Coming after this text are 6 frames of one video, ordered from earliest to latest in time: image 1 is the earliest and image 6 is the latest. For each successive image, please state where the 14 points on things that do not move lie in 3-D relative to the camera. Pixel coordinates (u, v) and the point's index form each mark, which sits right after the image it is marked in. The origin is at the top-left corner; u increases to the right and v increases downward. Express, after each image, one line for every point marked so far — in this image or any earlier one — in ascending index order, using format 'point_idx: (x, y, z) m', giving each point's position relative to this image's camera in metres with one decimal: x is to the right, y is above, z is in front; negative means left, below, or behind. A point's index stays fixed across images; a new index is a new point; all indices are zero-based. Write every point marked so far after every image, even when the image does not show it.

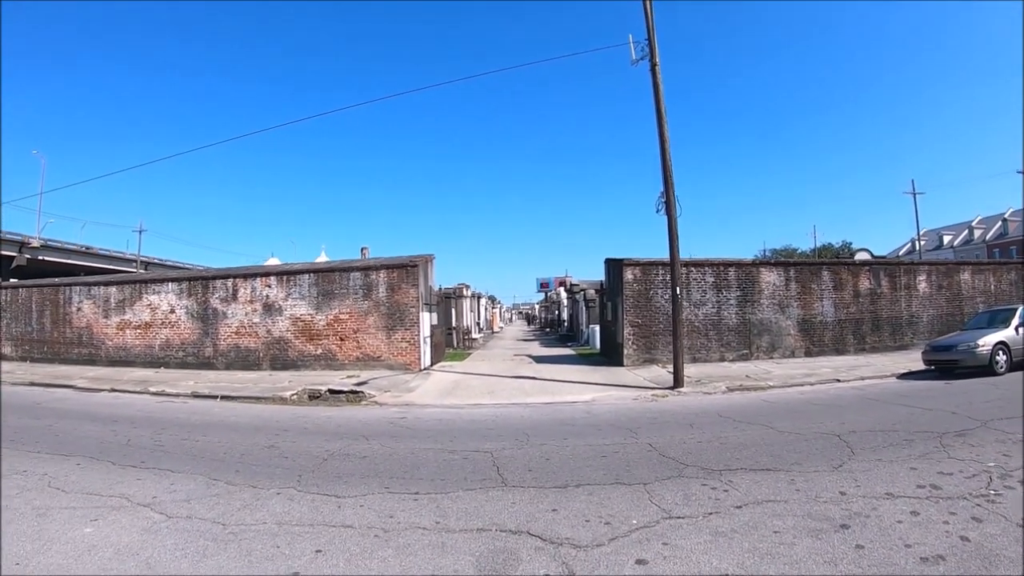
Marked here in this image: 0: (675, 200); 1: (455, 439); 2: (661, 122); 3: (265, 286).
0: (+3.9, +2.1, +13.7) m
1: (-0.8, -2.1, +7.9) m
2: (+3.8, +4.2, +14.5) m
3: (-8.3, 0.0, +19.3) m
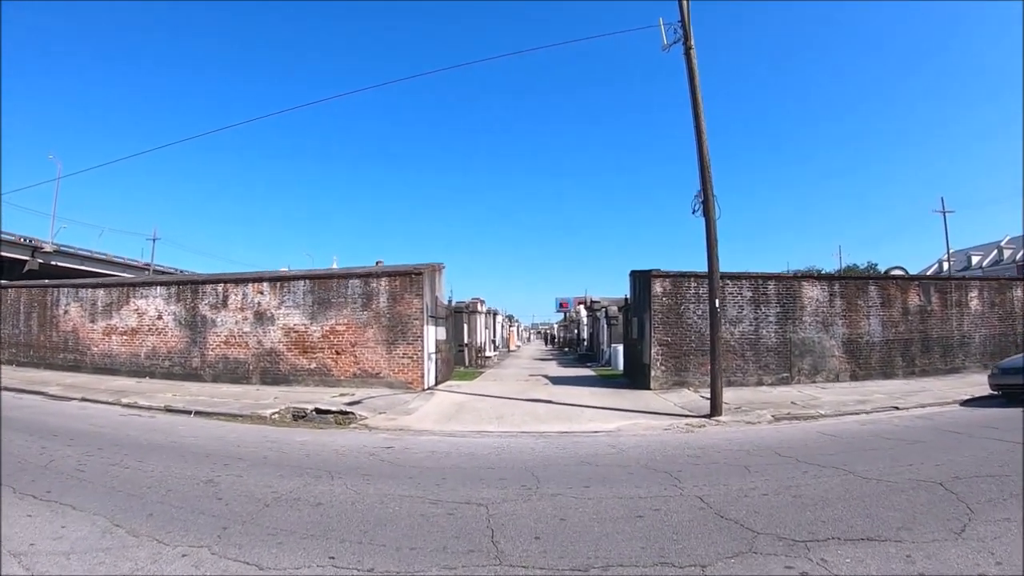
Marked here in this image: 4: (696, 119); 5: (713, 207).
0: (+4.2, +1.9, +11.9) m
1: (-0.8, -2.1, +6.1) m
2: (+4.1, +3.9, +12.8) m
3: (-7.9, -0.1, +17.8) m
4: (+4.1, +3.8, +12.8) m
5: (+4.2, +1.7, +11.9) m
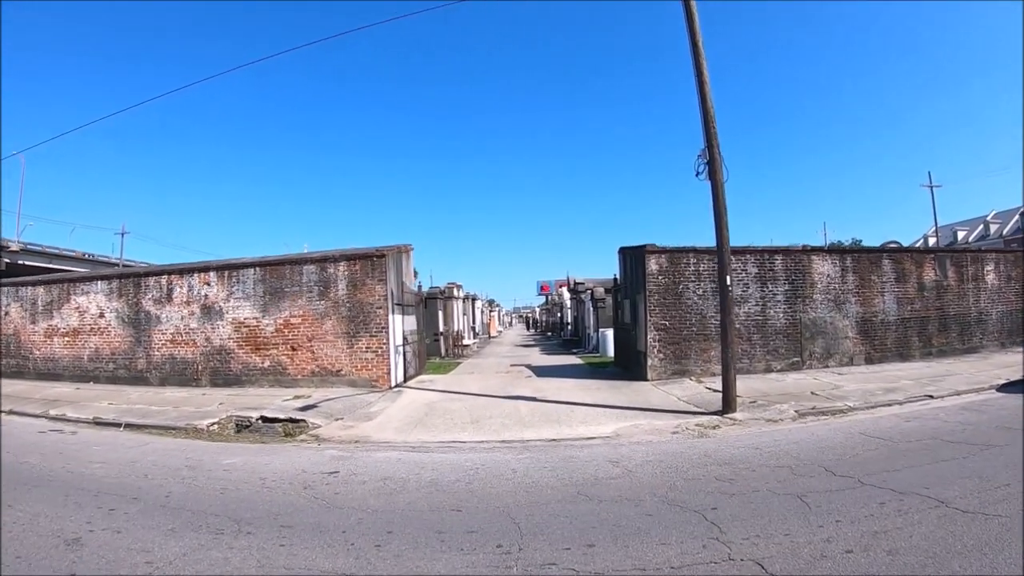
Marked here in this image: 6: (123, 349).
0: (+3.7, +2.3, +10.2) m
1: (-1.0, -1.9, +4.4) m
2: (+3.6, +4.4, +11.1) m
3: (-8.5, +0.1, +15.8) m
4: (+3.5, +4.3, +11.0) m
5: (+3.7, +2.2, +10.1) m
6: (-12.2, -1.9, +18.1) m
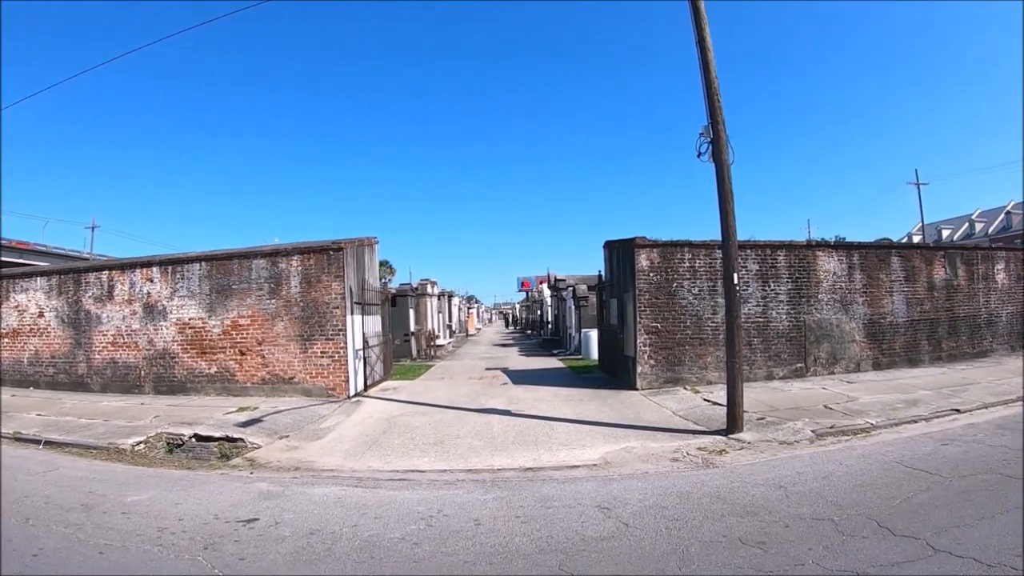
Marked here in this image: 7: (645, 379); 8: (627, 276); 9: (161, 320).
0: (+3.3, +2.3, +8.8) m
1: (-1.2, -1.9, +3.0) m
2: (+3.1, +4.4, +9.7) m
3: (-9.0, +0.2, +14.2) m
4: (+3.1, +4.3, +9.7) m
5: (+3.3, +2.2, +8.8) m
6: (-12.9, -1.8, +16.4) m
7: (+2.6, -1.8, +11.2) m
8: (+2.4, +0.2, +11.7) m
9: (-8.5, -0.8, +14.0) m
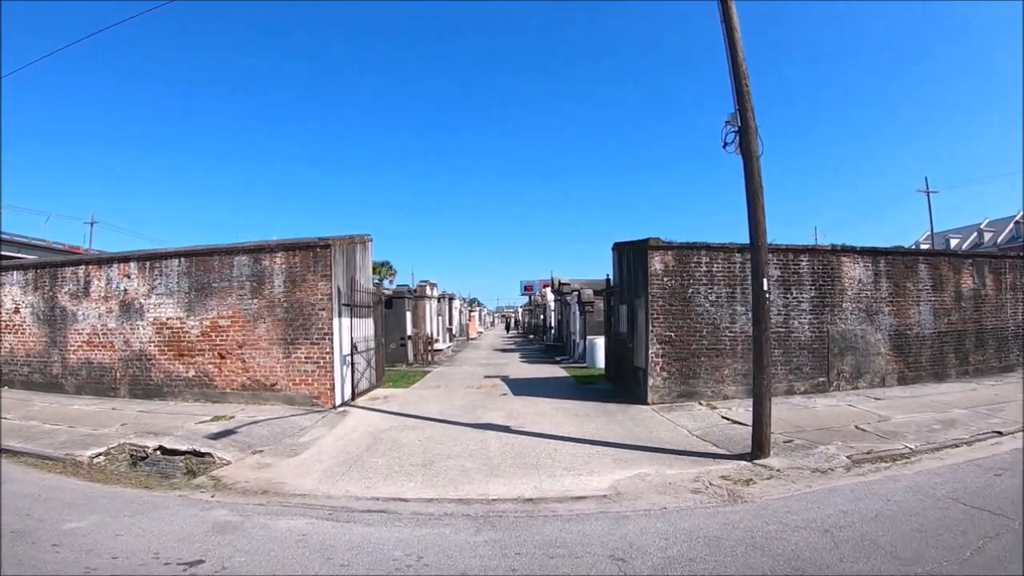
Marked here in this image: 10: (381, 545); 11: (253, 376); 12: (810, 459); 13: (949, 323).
0: (+3.3, +2.2, +7.9) m
1: (-1.3, -1.9, +2.0) m
2: (+3.2, +4.3, +8.8) m
3: (-9.0, +0.3, +13.3) m
4: (+3.2, +4.2, +8.8) m
5: (+3.3, +2.1, +7.9) m
6: (-12.9, -1.7, +15.5) m
7: (+2.6, -1.9, +10.2) m
8: (+2.4, +0.1, +10.8) m
9: (-8.5, -0.7, +13.1) m
10: (-1.1, -2.2, +4.8) m
11: (-5.4, -1.8, +12.0) m
12: (+3.8, -2.2, +7.4) m
13: (+10.5, -0.8, +13.8) m
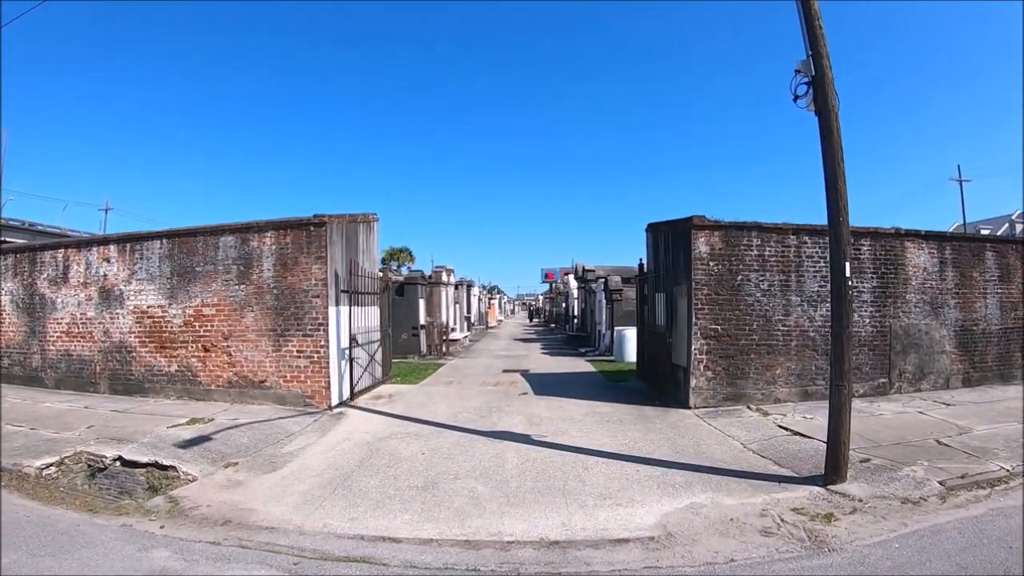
0: (+3.6, +2.4, +6.5) m
1: (-1.2, -1.8, +0.7) m
2: (+3.5, +4.5, +7.3) m
3: (-8.7, +0.6, +12.1) m
4: (+3.5, +4.4, +7.3) m
5: (+3.6, +2.2, +6.5) m
6: (-12.5, -1.3, +14.4) m
7: (+2.9, -1.7, +8.8) m
8: (+2.7, +0.3, +9.4) m
9: (-8.2, -0.4, +11.9) m
10: (-0.9, -2.0, +3.5) m
11: (-5.1, -1.6, +10.7) m
12: (+4.0, -2.0, +6.0) m
13: (+10.9, -0.6, +12.2) m
